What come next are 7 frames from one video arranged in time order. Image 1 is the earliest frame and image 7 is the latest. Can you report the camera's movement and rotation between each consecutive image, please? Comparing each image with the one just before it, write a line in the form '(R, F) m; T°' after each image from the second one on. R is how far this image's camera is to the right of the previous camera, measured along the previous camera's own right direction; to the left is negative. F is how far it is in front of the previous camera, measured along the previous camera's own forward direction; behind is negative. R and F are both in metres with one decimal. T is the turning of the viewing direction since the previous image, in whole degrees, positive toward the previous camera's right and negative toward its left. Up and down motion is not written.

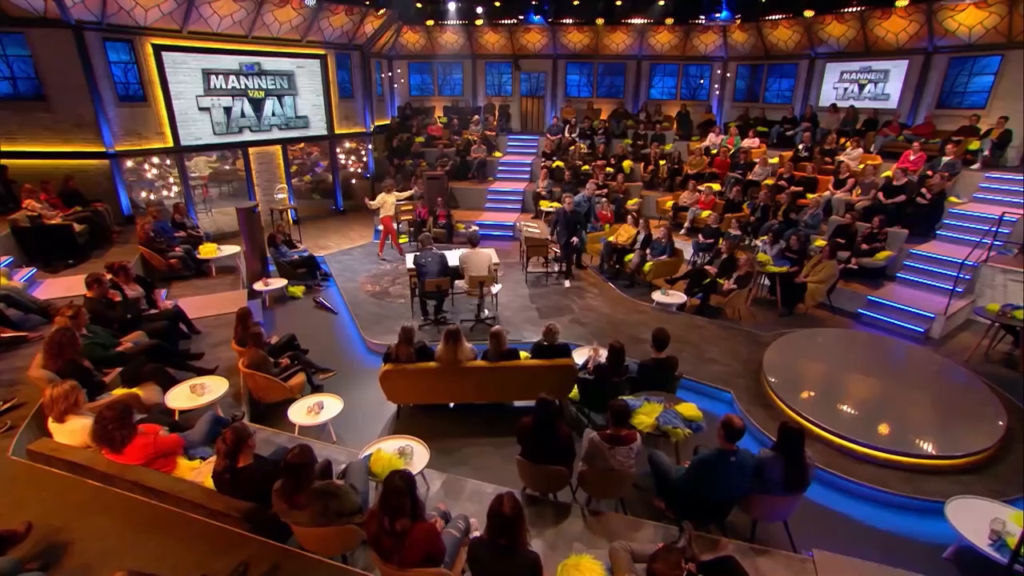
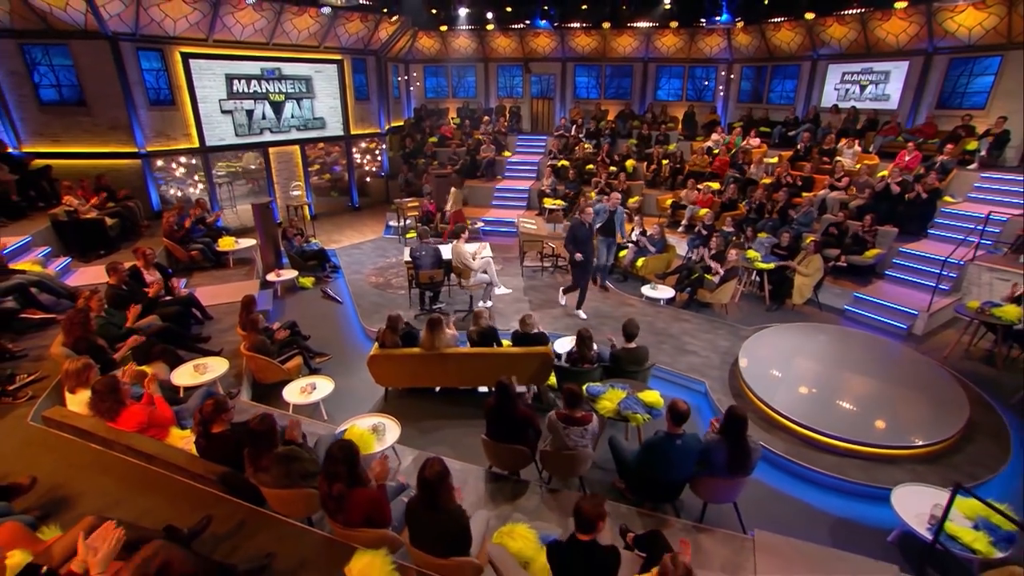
(+0.8, -0.4) m; -3°
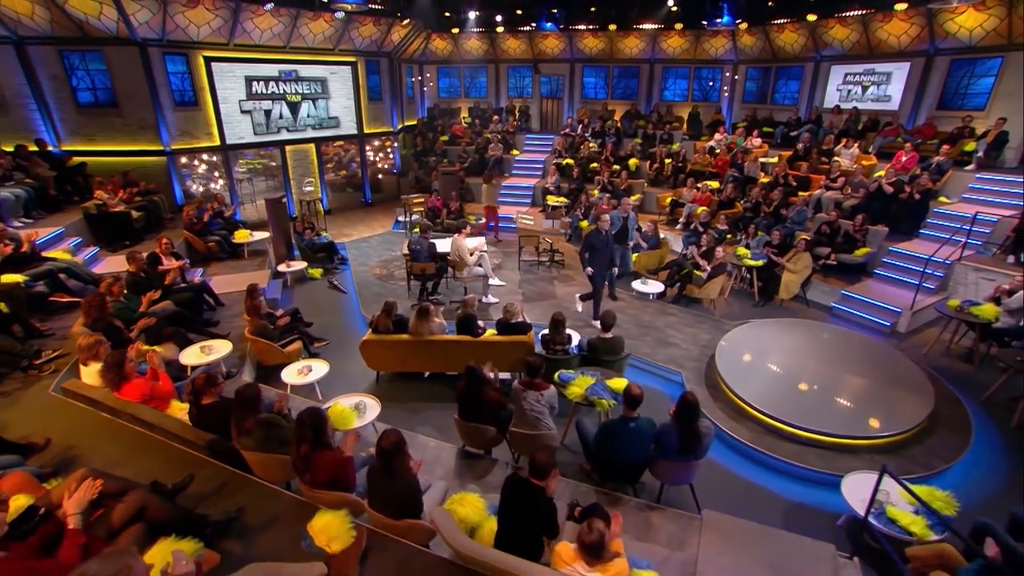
(+0.6, -0.4) m; -2°
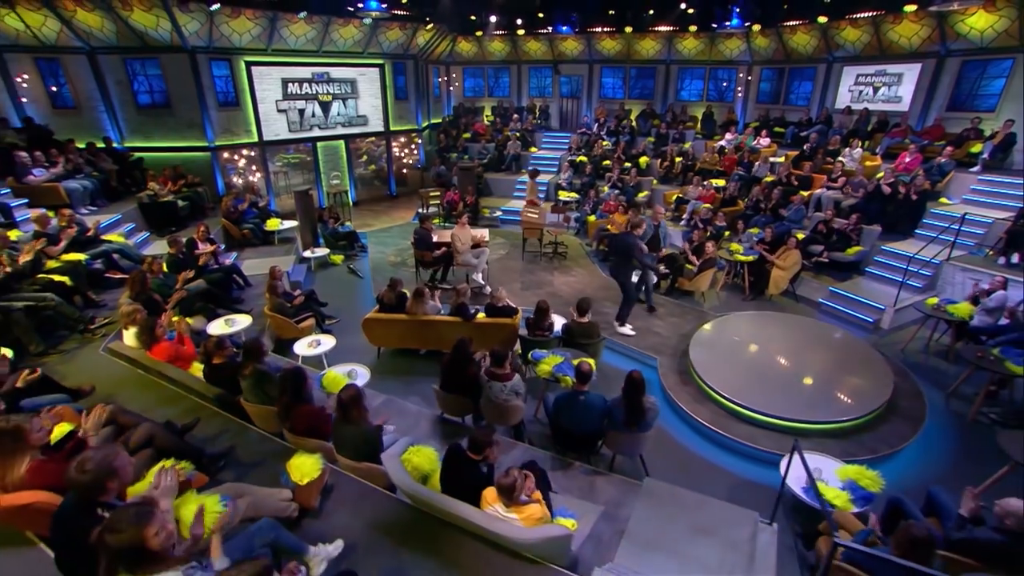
(+0.7, -0.6) m; -4°
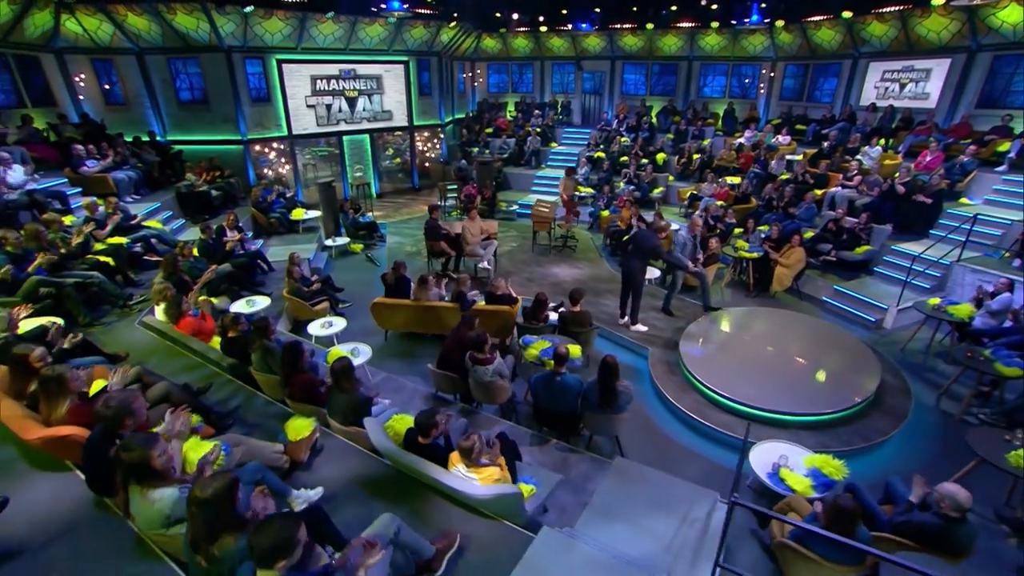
(+0.5, -0.3) m; -4°
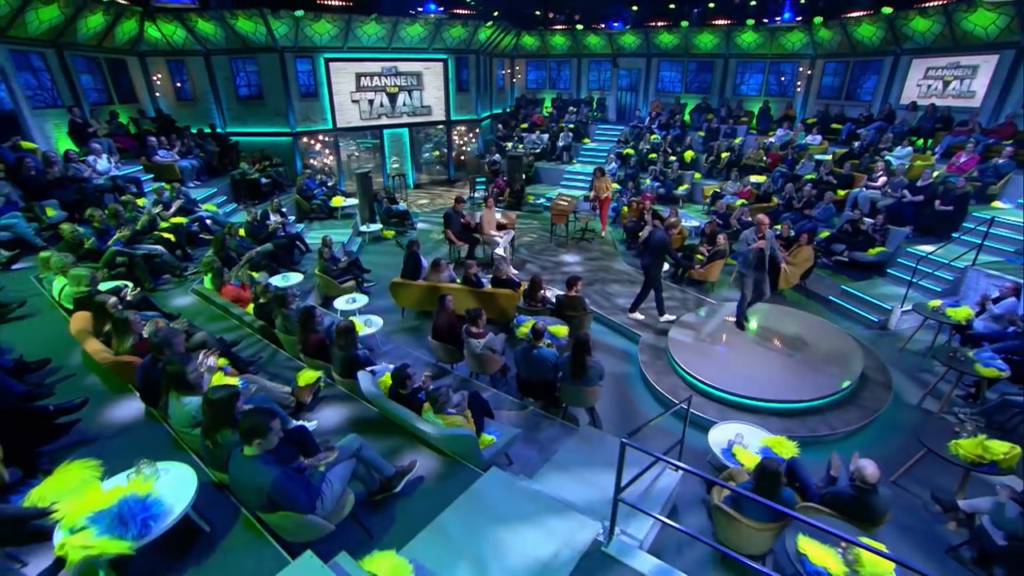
(+0.8, -0.6) m; -6°
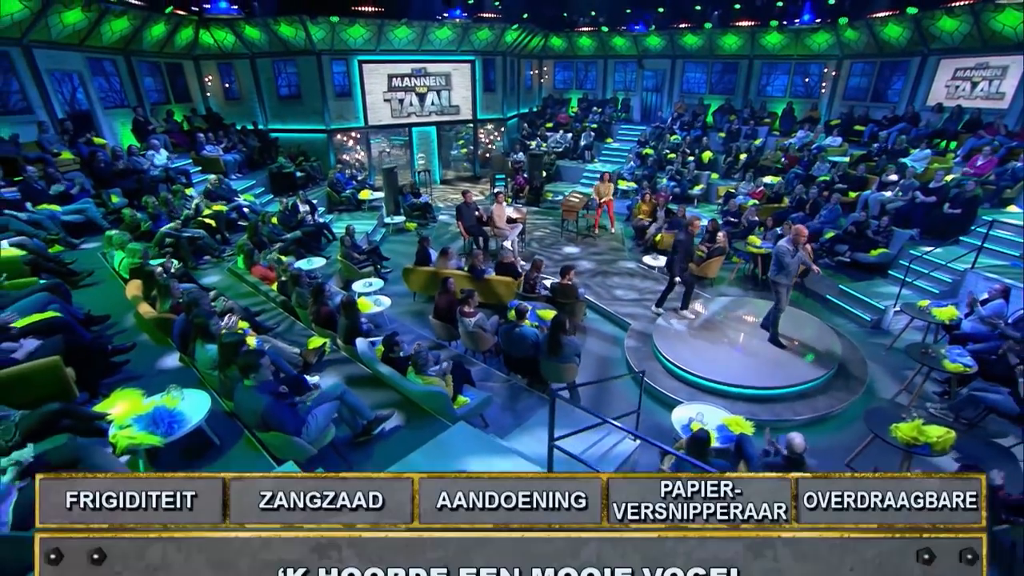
(+0.7, -0.6) m; -4°
